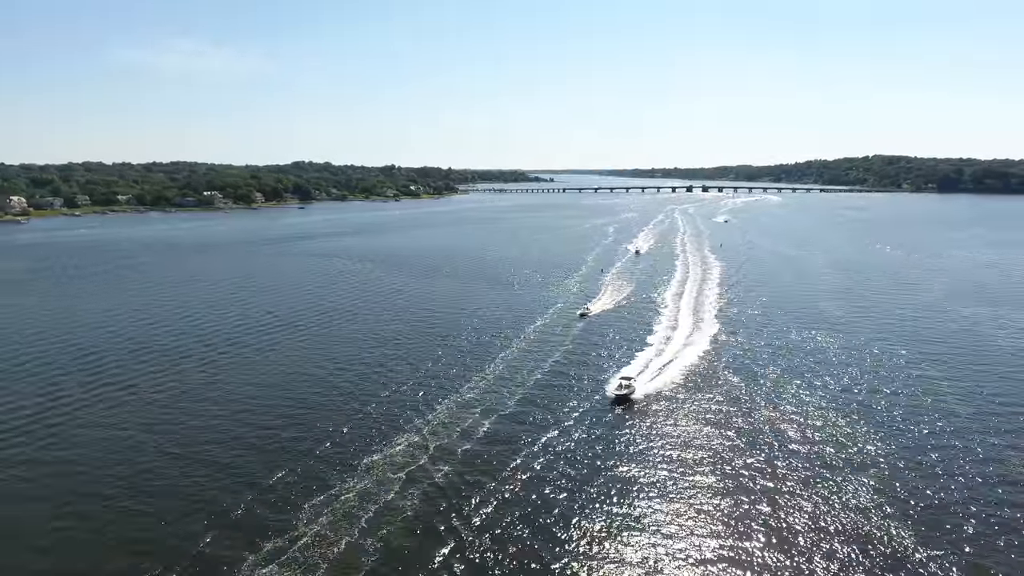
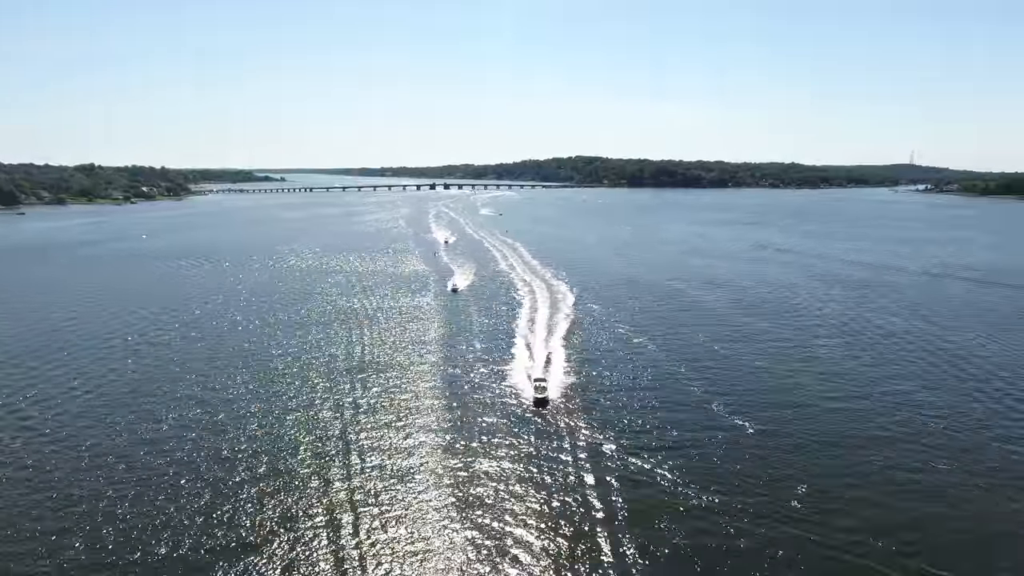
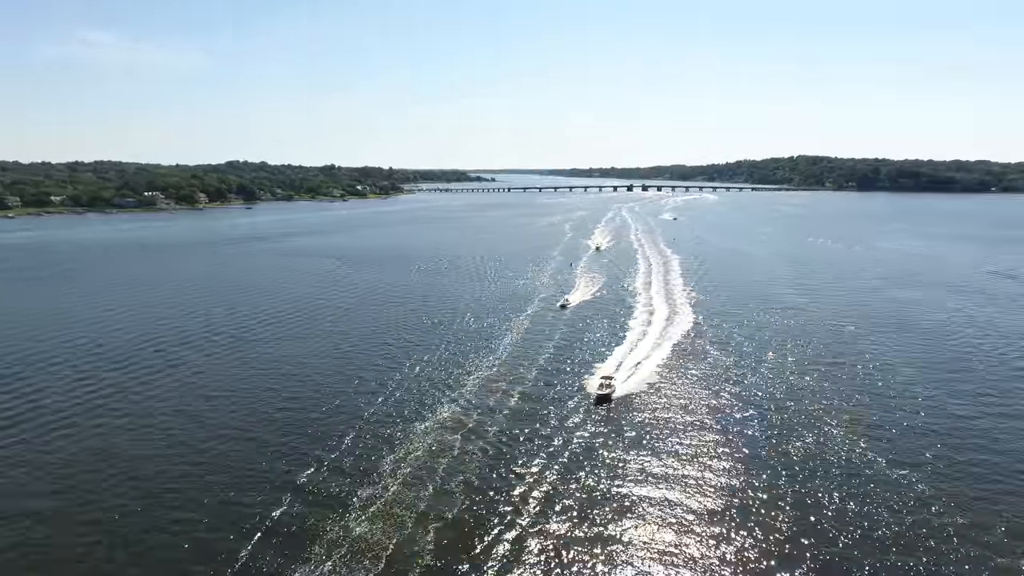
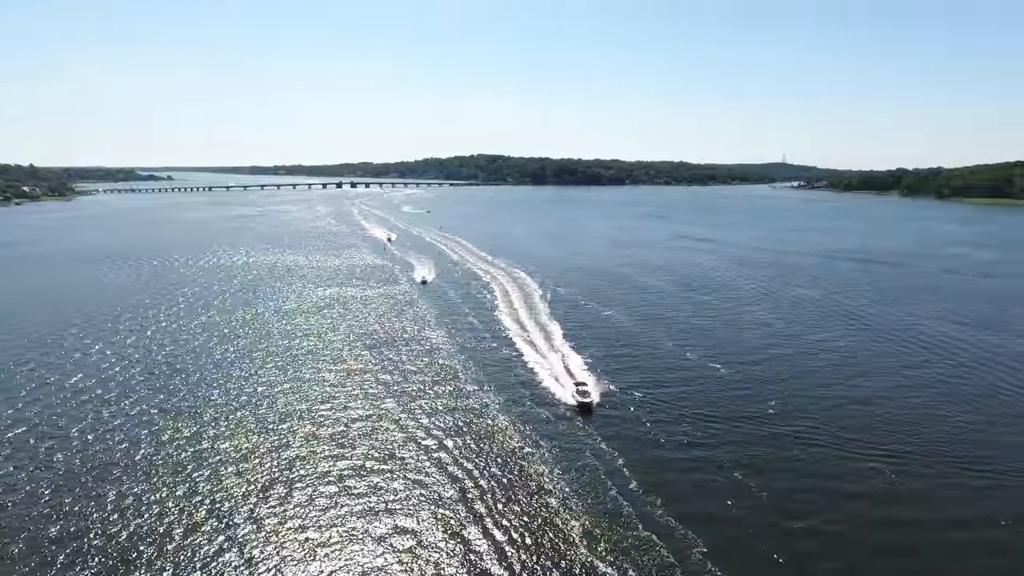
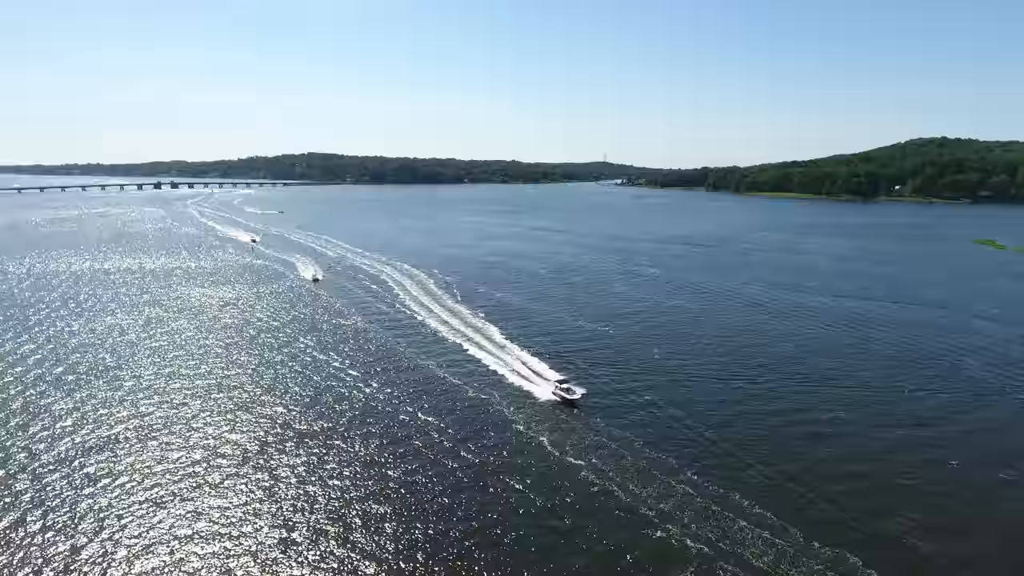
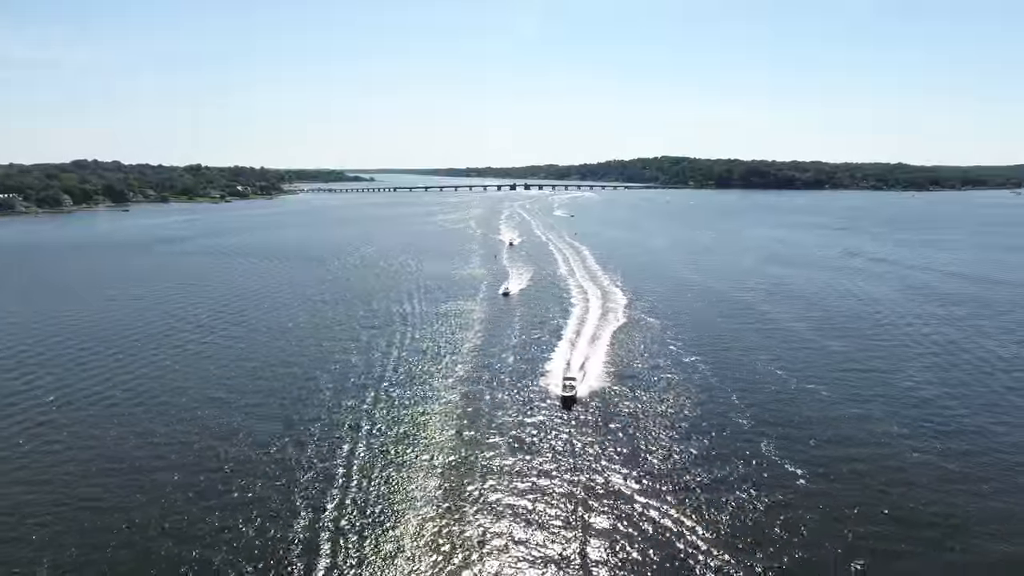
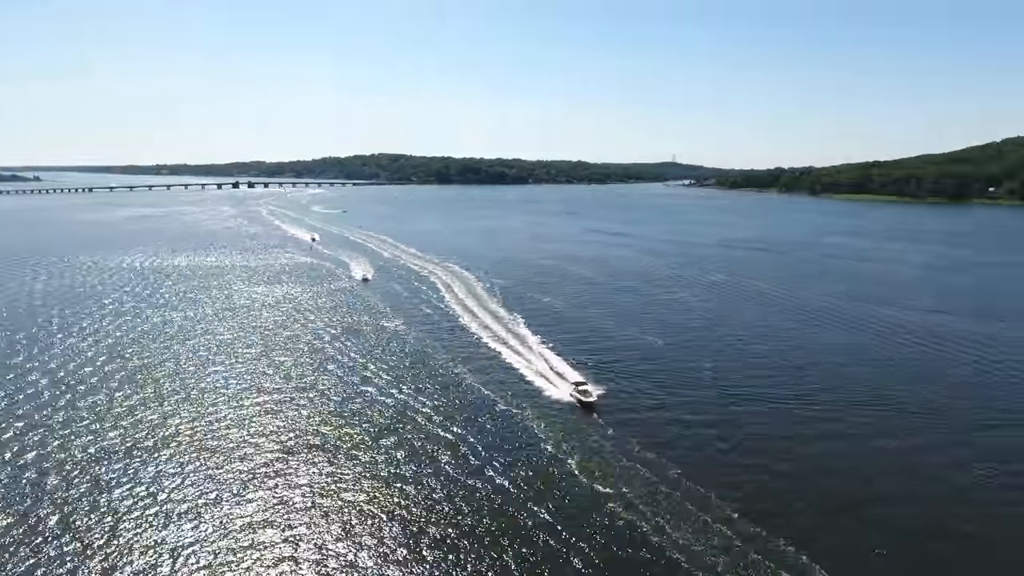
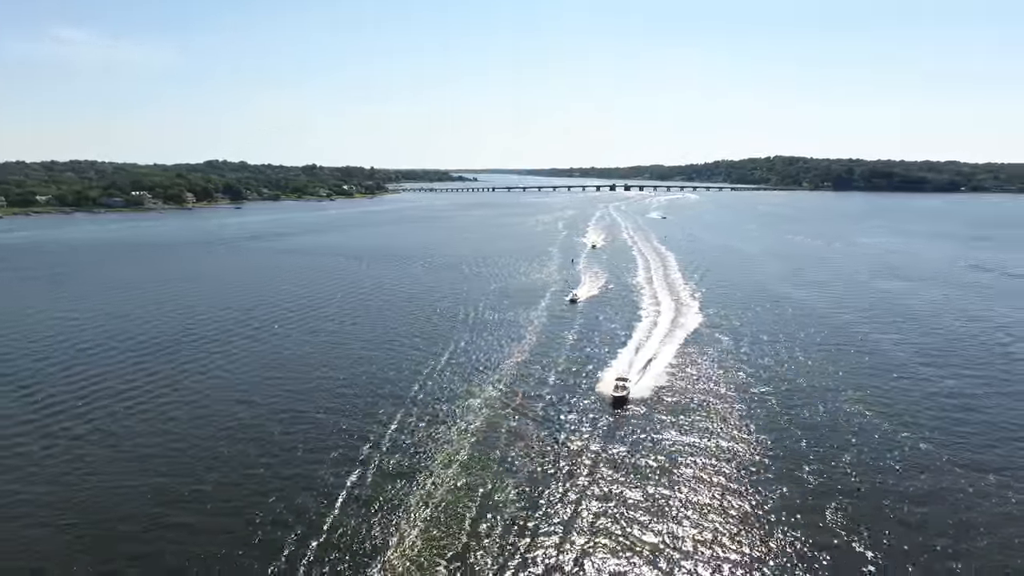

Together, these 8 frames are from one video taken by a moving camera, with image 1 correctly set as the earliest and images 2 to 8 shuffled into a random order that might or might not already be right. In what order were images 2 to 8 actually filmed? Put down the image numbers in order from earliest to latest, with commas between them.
3, 8, 6, 2, 4, 7, 5
